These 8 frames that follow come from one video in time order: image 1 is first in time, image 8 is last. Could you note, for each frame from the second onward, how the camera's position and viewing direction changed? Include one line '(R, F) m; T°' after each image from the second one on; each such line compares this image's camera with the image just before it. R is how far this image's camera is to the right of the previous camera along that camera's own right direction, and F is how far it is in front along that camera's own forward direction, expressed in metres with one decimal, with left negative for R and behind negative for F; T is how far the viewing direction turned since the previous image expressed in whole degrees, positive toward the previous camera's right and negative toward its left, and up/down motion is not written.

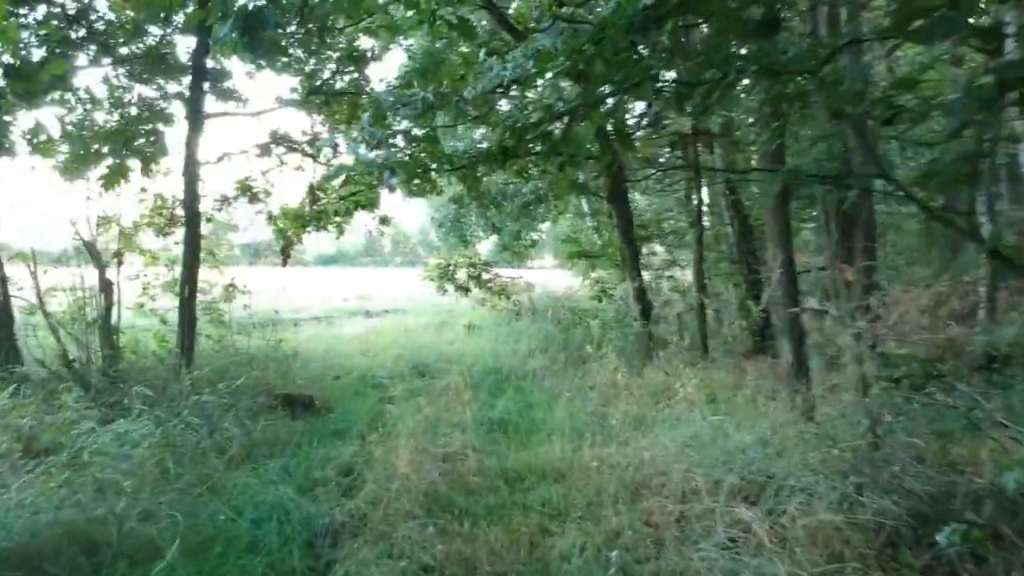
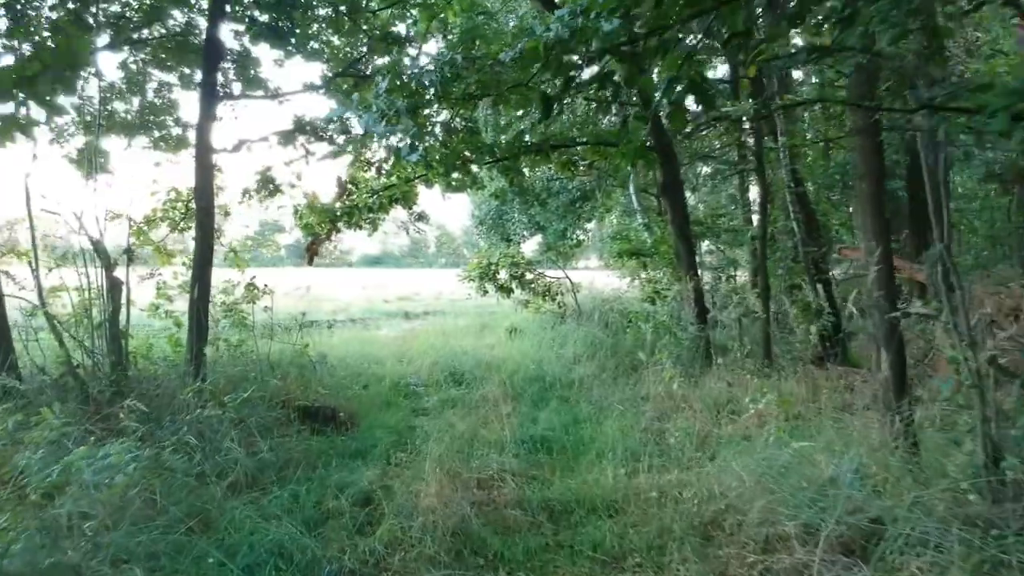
(0.0, +0.7) m; -3°
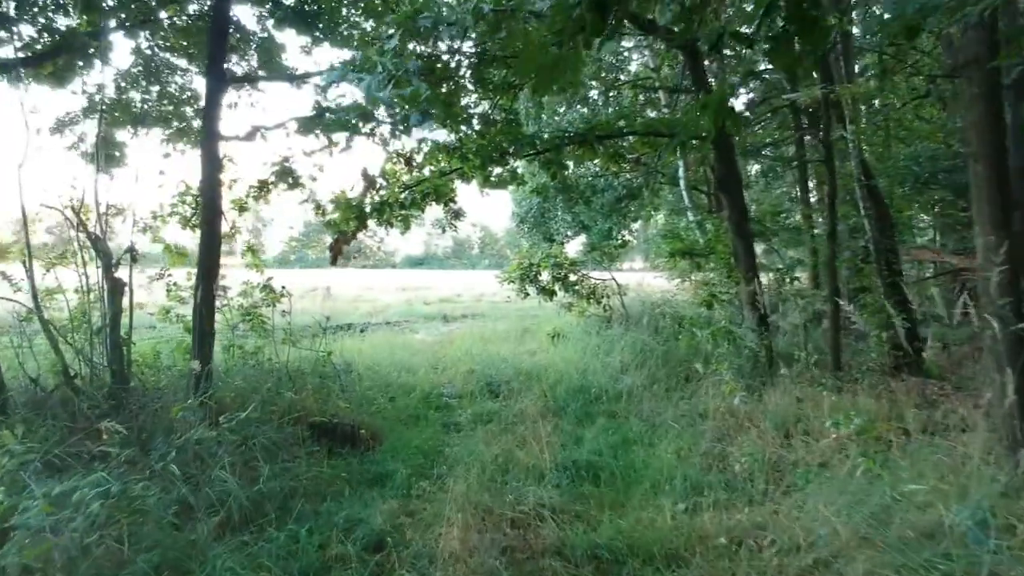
(0.0, +0.7) m; -3°
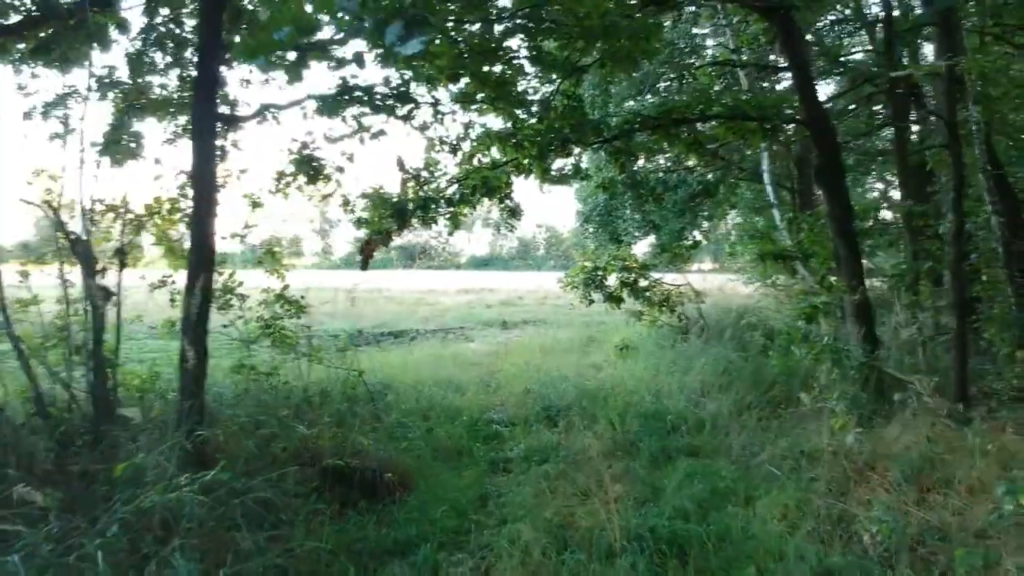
(0.0, +1.0) m; -4°
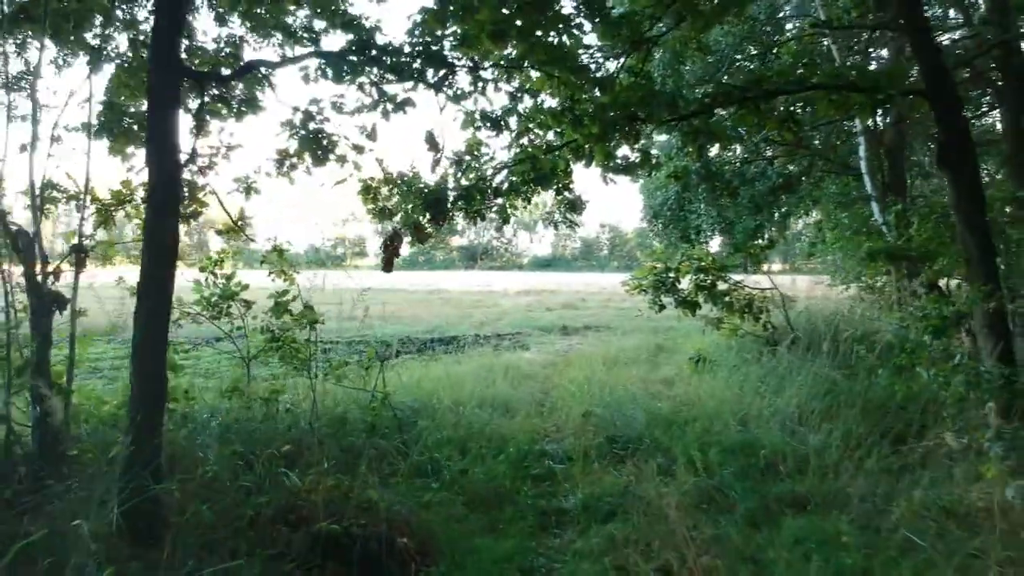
(0.0, +1.0) m; -4°
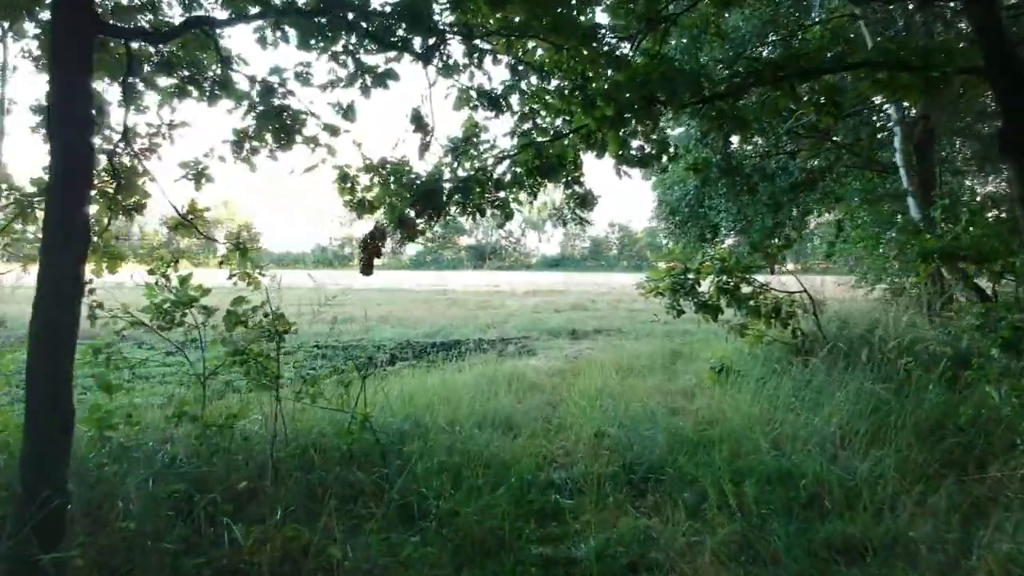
(0.0, +0.7) m; -1°
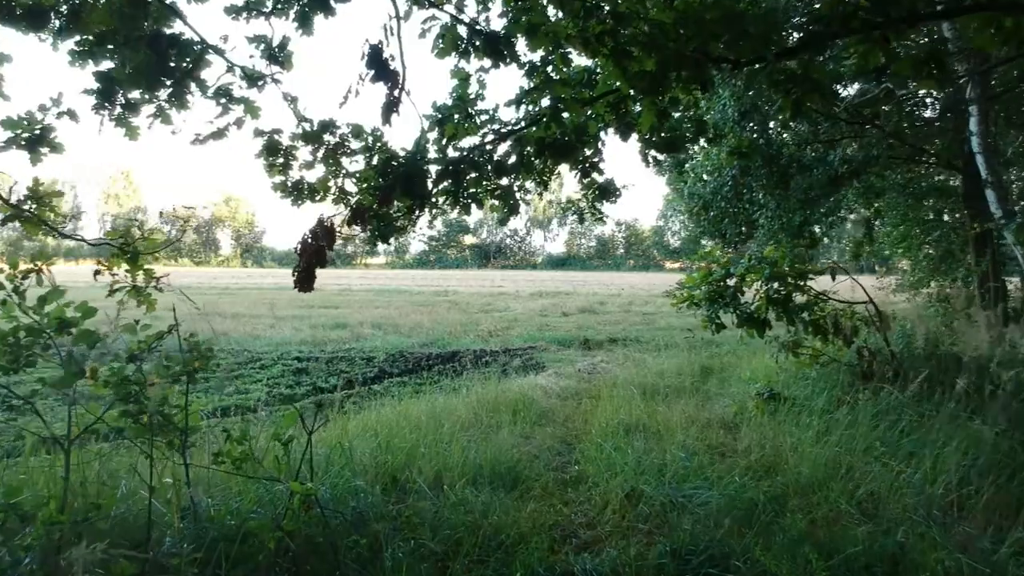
(0.0, +1.2) m; 0°
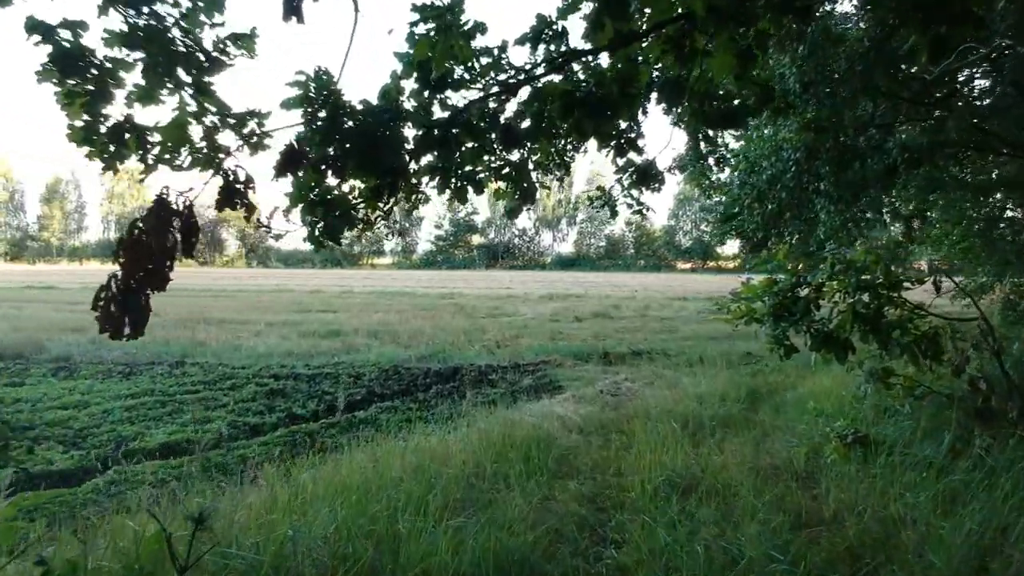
(0.0, +1.3) m; -1°
